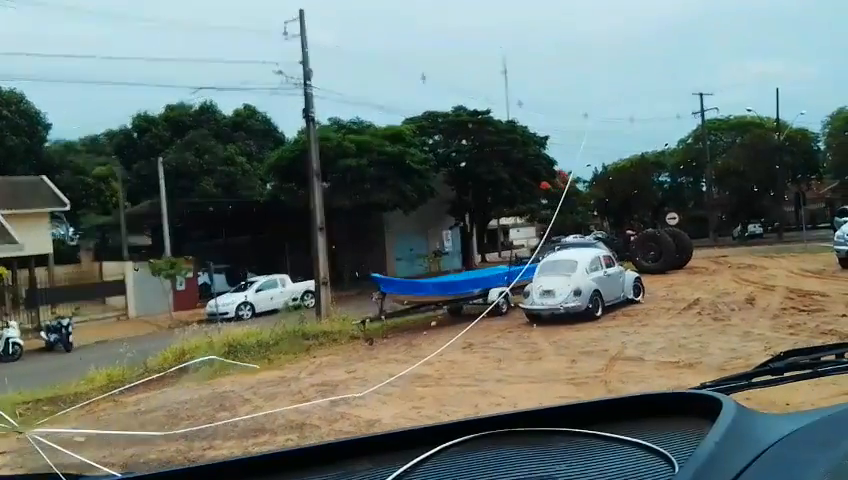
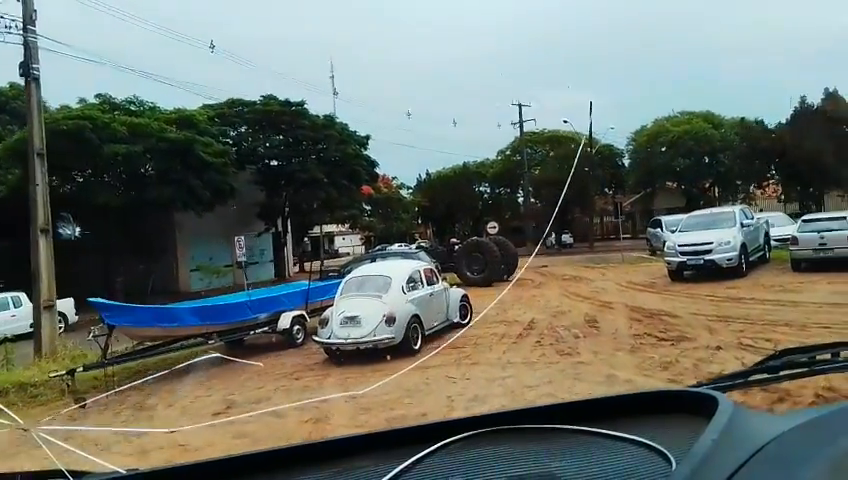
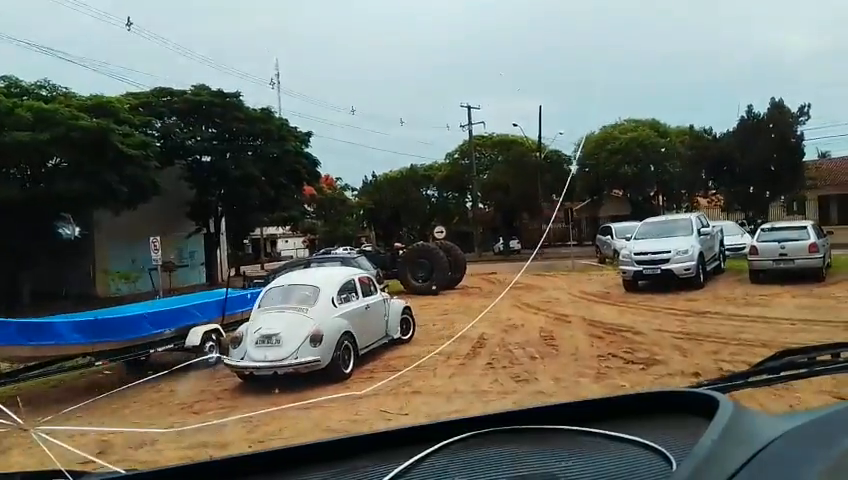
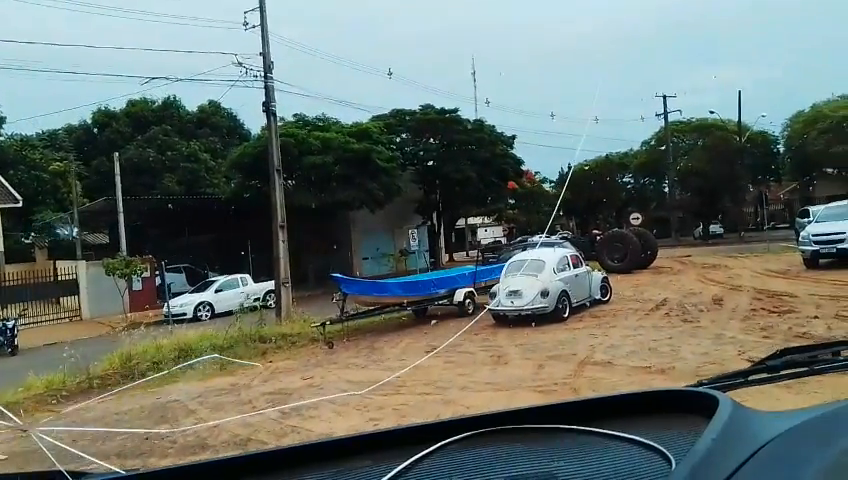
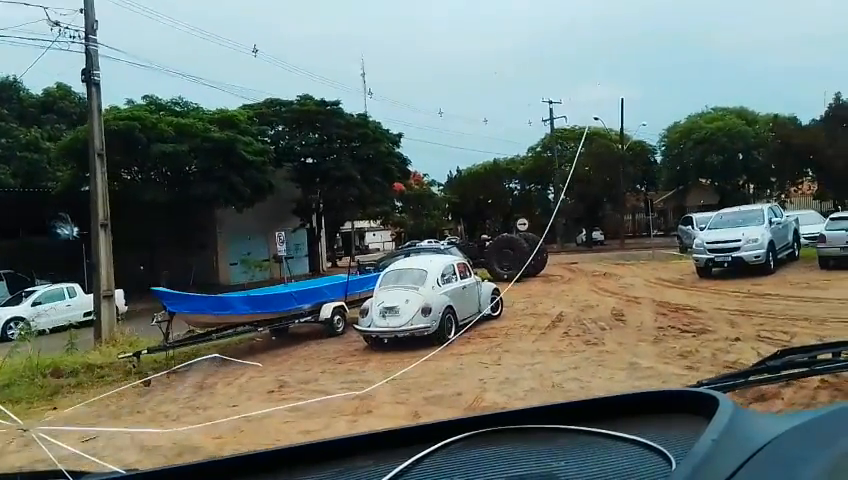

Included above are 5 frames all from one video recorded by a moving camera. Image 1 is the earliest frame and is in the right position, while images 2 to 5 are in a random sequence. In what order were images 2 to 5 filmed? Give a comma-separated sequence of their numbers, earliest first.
4, 5, 2, 3
